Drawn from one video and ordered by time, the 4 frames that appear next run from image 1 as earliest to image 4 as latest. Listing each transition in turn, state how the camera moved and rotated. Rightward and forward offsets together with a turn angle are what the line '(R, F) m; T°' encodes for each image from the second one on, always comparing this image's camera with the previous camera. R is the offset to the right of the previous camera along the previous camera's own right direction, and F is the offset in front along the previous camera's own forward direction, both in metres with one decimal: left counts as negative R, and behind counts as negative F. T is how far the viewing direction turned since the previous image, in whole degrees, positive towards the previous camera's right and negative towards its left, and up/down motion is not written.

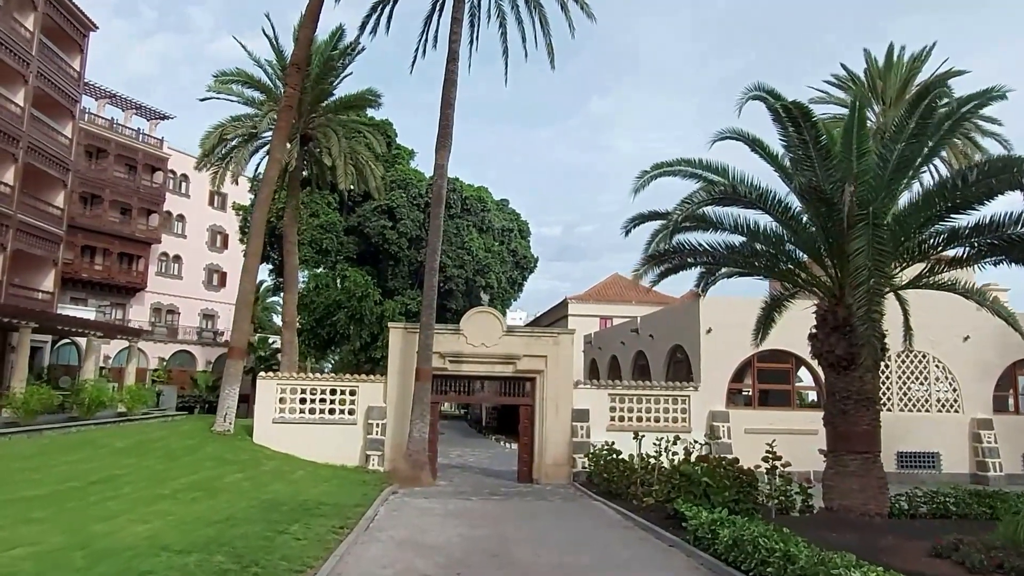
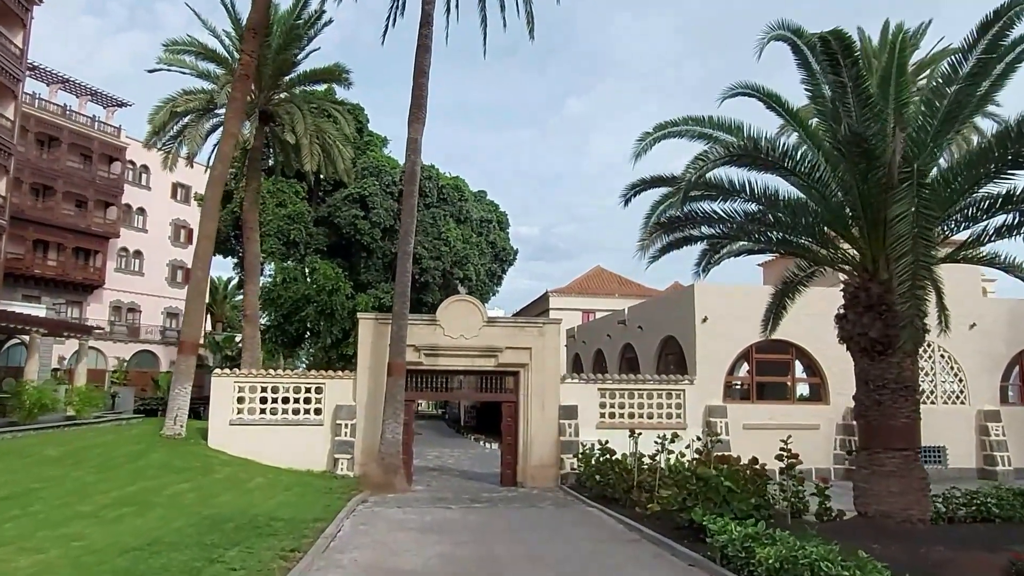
(-0.1, +1.6) m; +2°
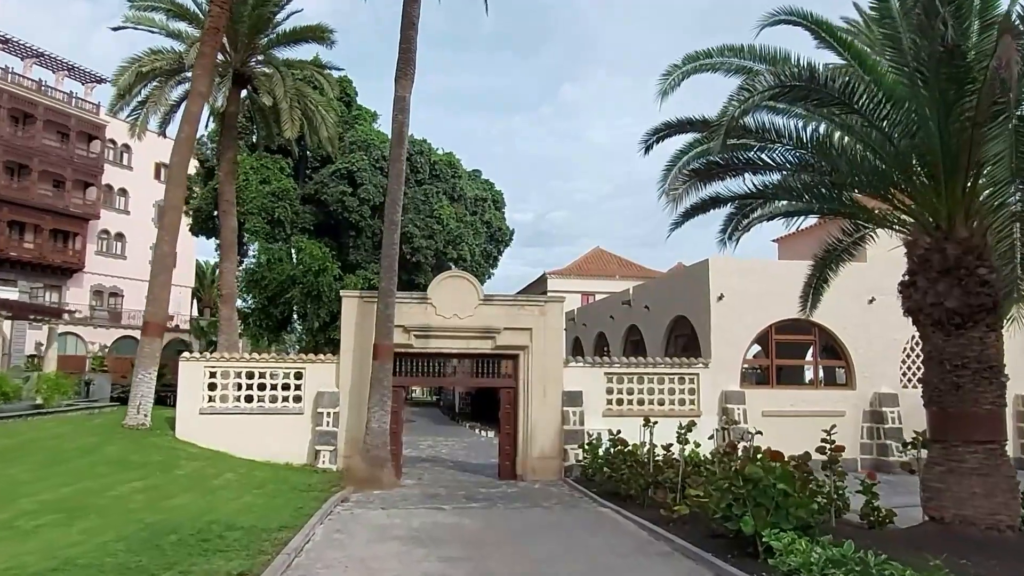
(-0.1, +1.6) m; 0°
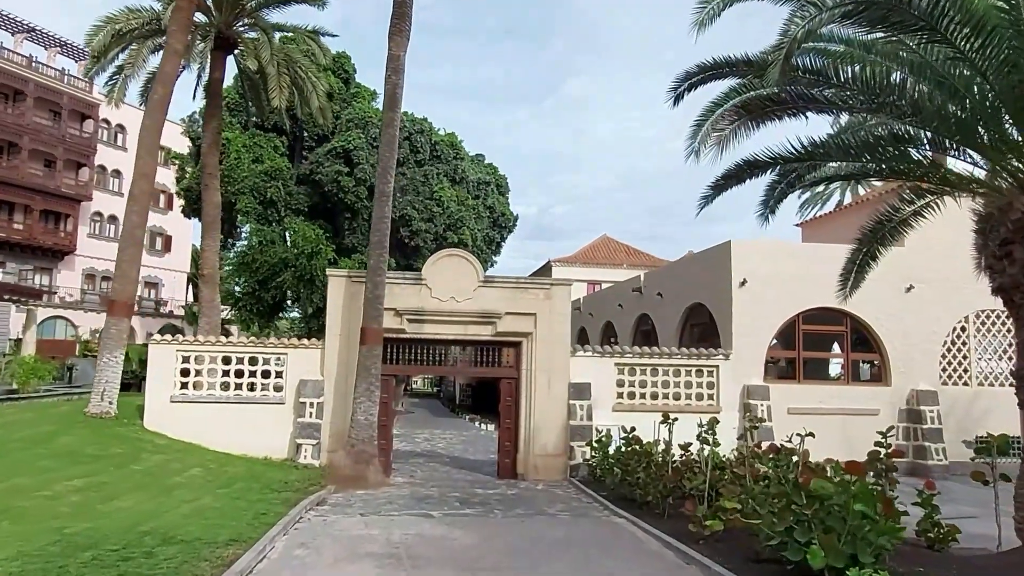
(0.0, +1.5) m; 0°
